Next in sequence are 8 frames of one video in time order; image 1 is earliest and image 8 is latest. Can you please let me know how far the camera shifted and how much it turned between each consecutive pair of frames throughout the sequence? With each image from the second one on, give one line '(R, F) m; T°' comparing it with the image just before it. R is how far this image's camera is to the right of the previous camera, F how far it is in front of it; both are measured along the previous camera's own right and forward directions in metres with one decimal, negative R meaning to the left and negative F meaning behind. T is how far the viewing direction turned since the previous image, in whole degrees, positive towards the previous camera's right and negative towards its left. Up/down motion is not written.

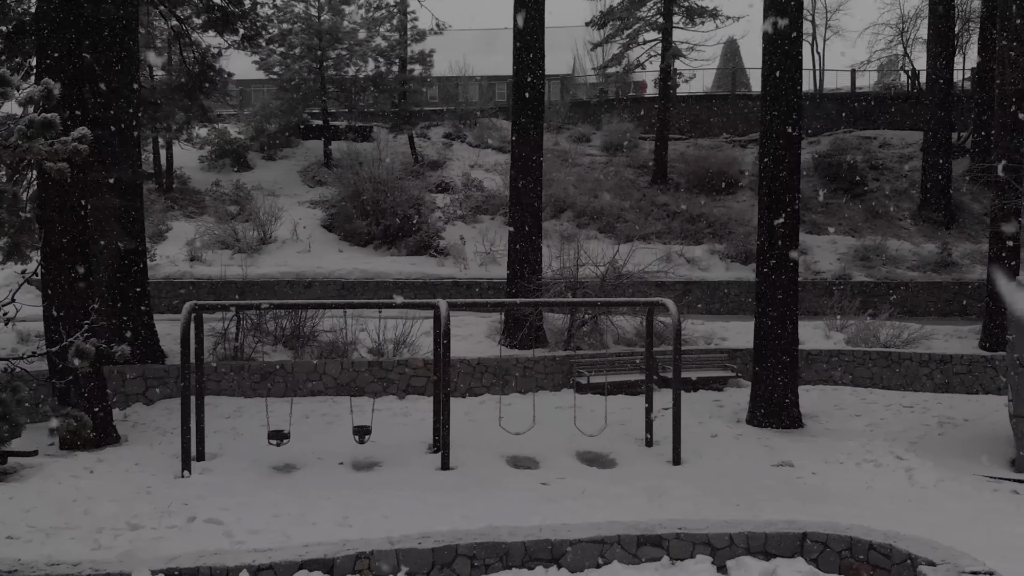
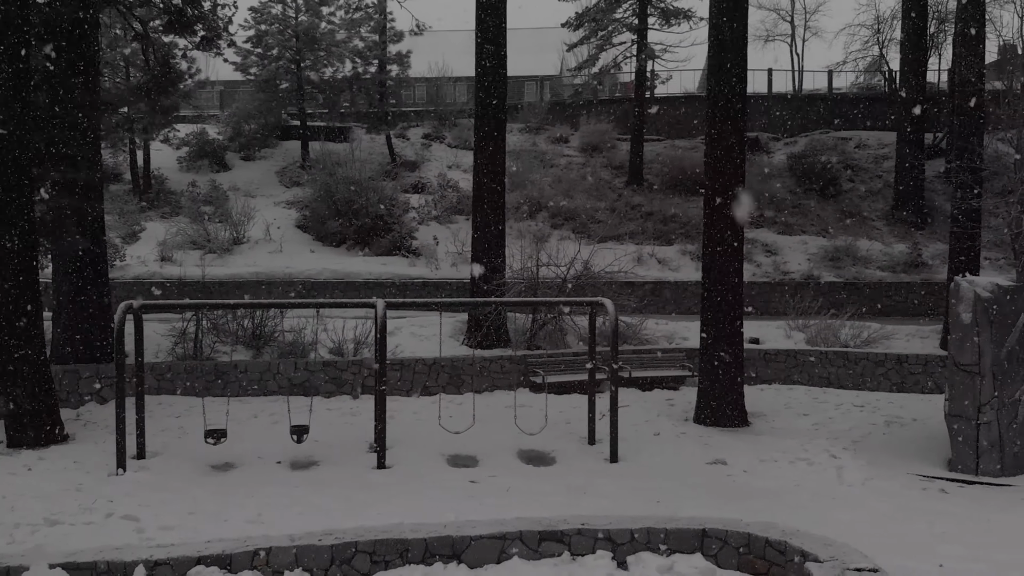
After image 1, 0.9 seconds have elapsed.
(+0.4, 0.0) m; 0°
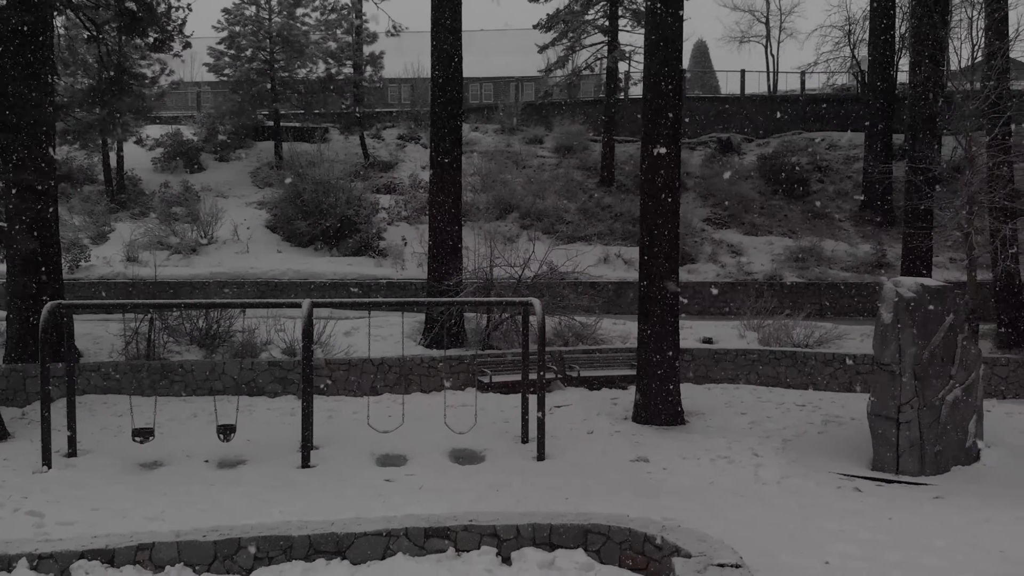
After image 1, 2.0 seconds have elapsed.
(+0.5, -0.1) m; 0°
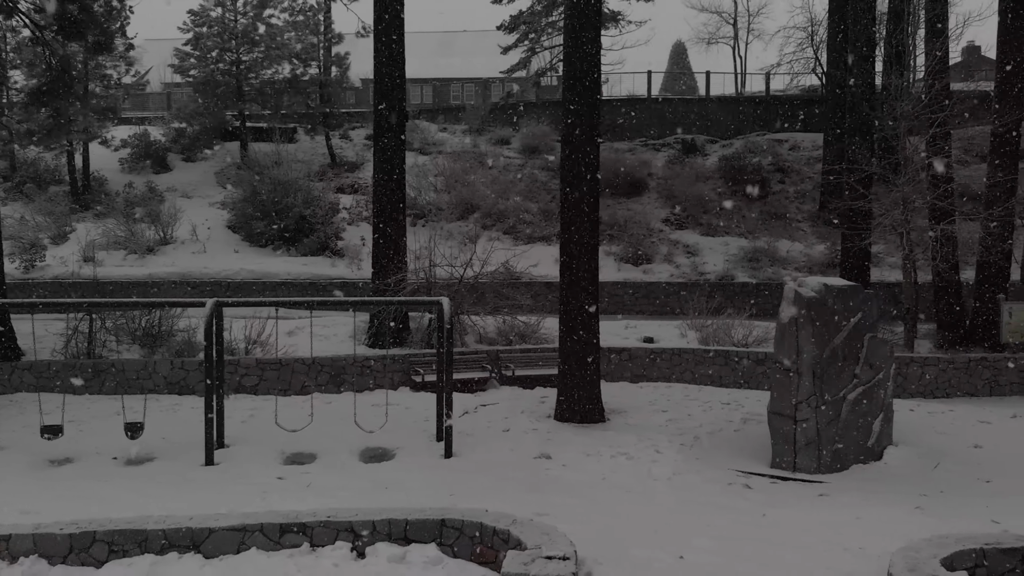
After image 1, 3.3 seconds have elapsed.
(+0.7, -0.1) m; 0°
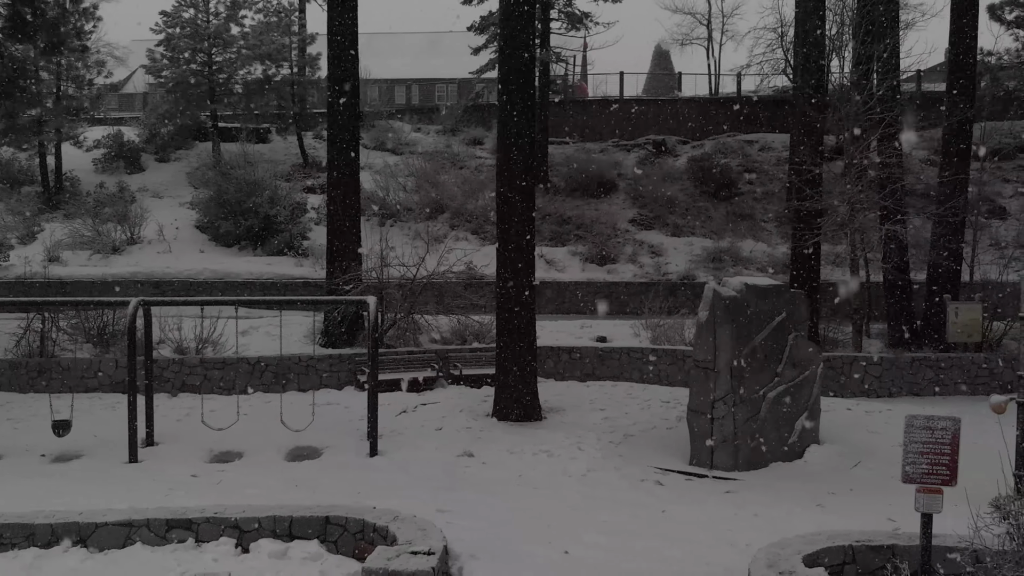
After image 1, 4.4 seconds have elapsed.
(+0.6, -0.1) m; 0°
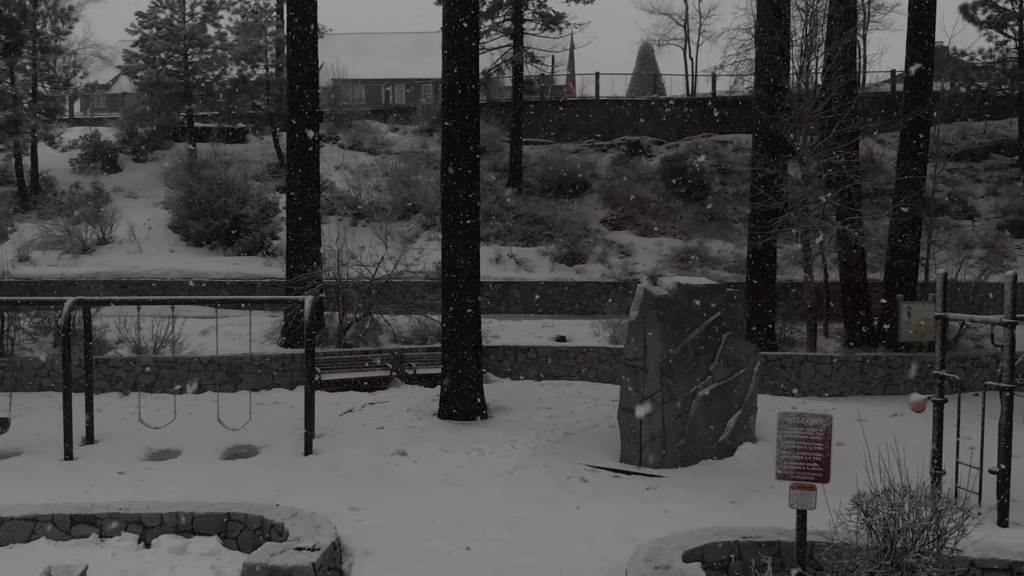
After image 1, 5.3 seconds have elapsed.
(+0.5, -0.1) m; 0°
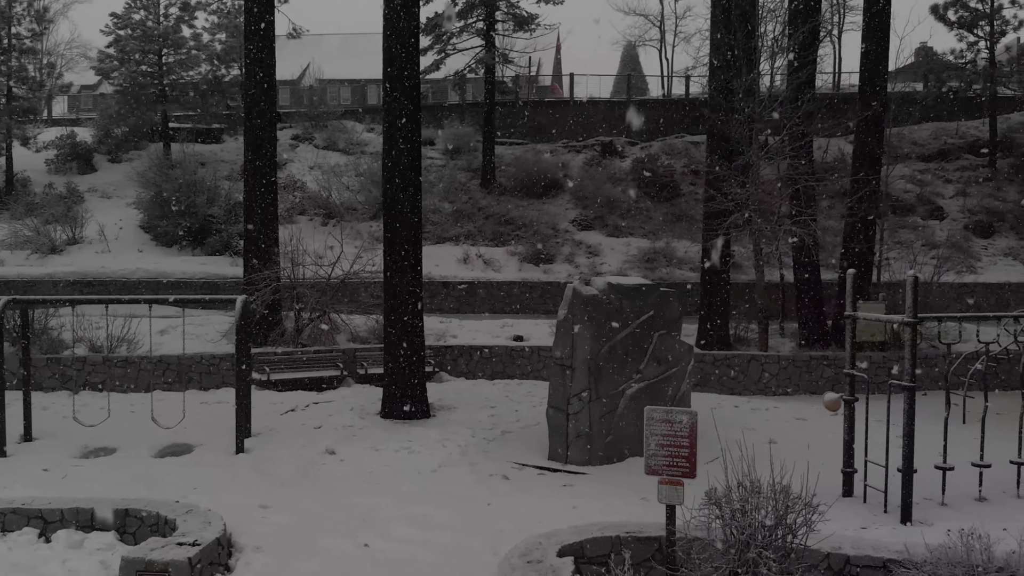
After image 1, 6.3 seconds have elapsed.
(+0.5, -0.1) m; 0°
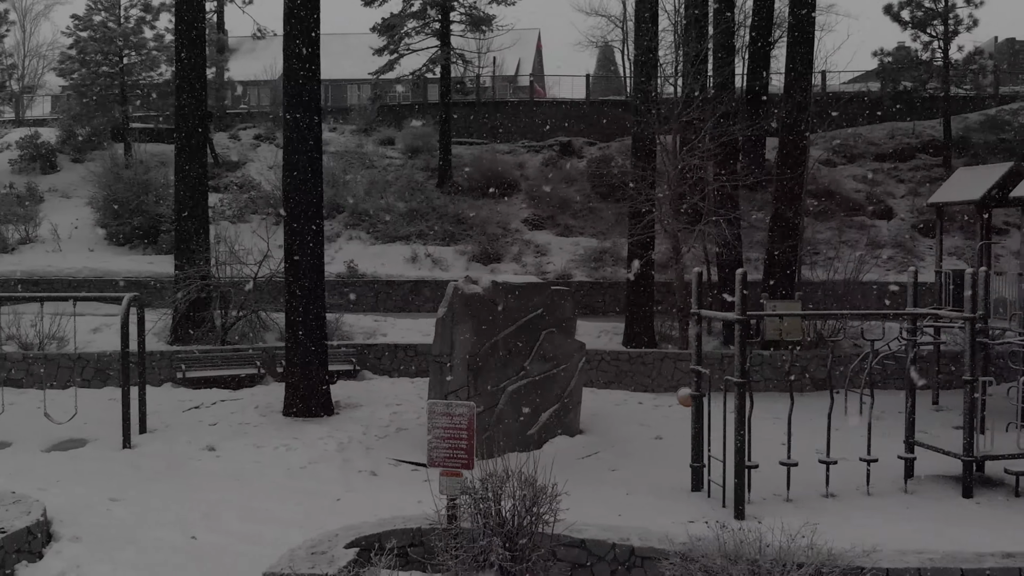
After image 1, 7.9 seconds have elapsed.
(+0.9, -0.1) m; -1°
